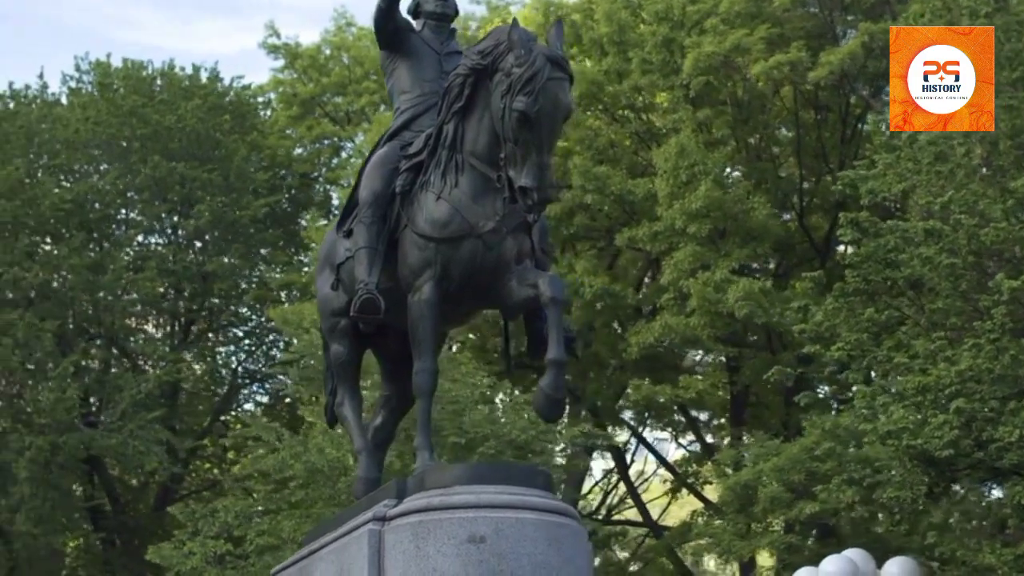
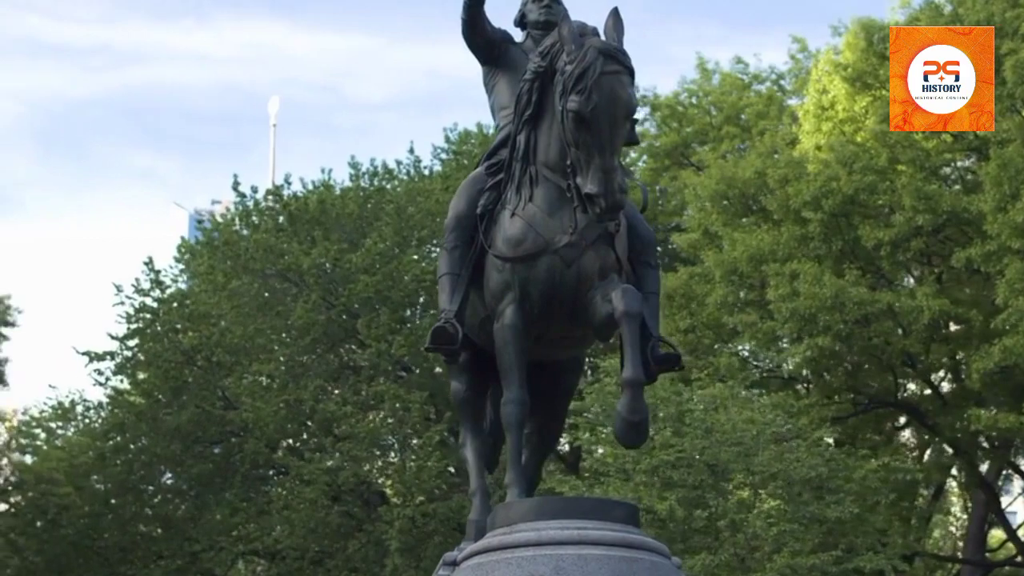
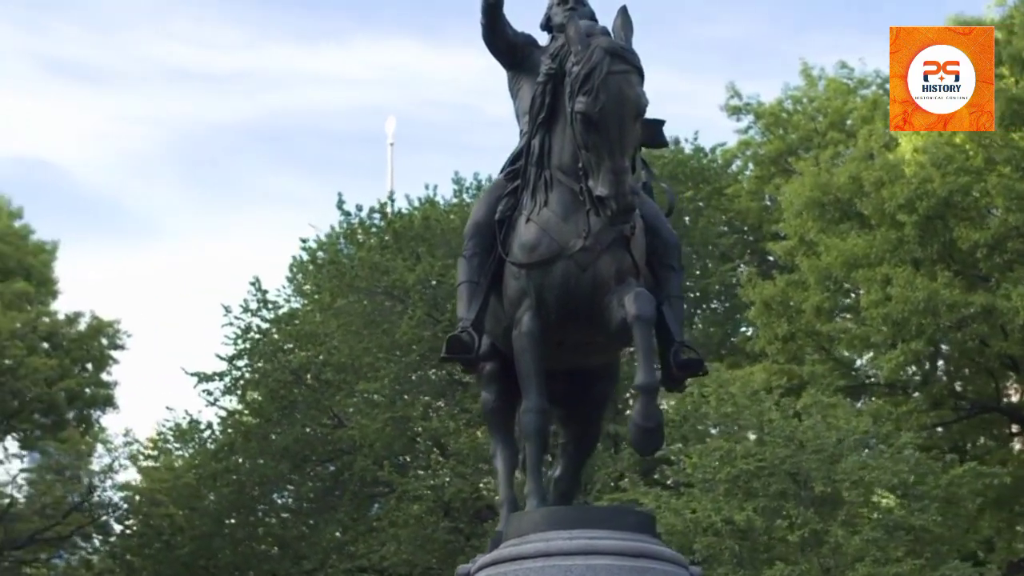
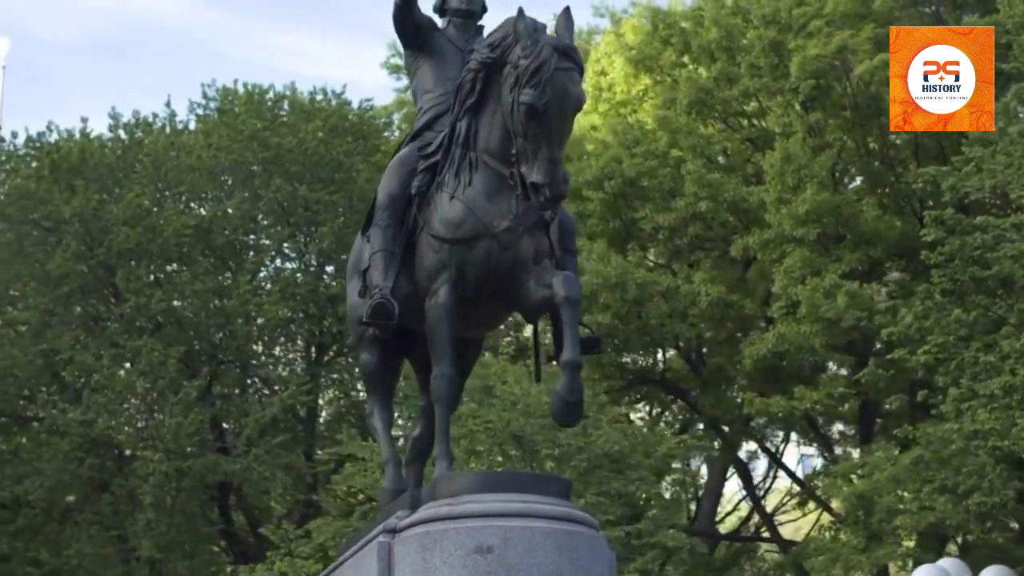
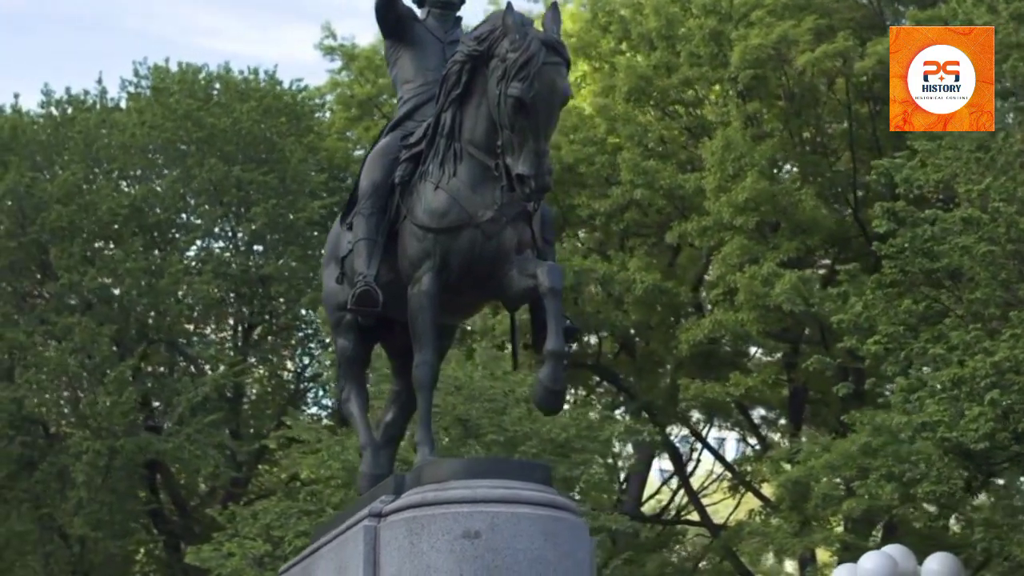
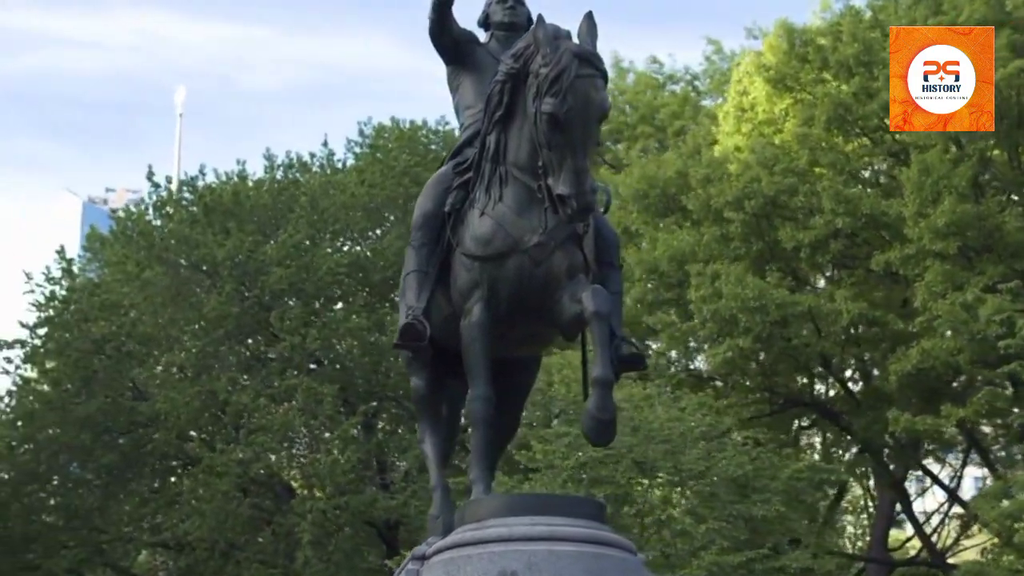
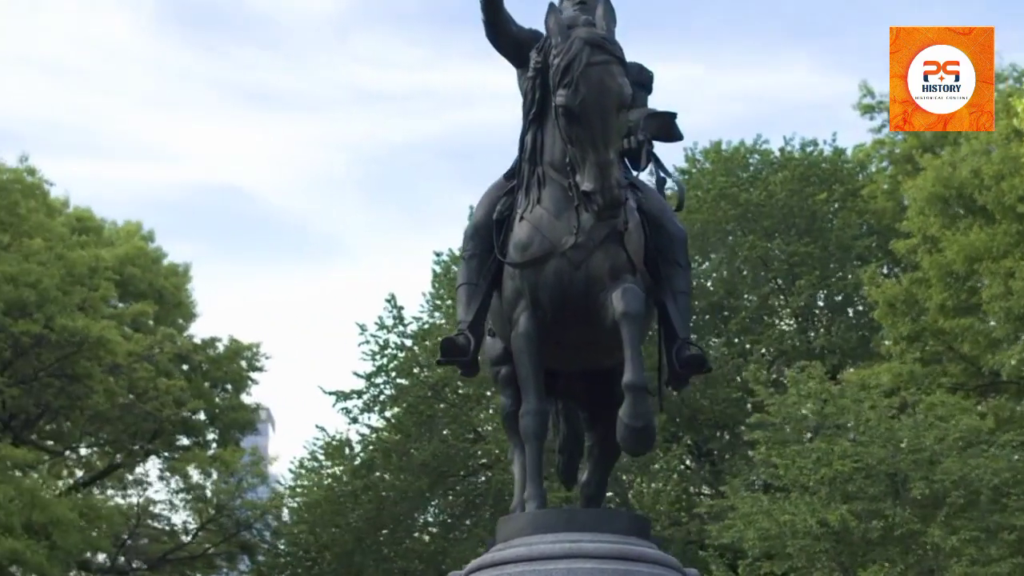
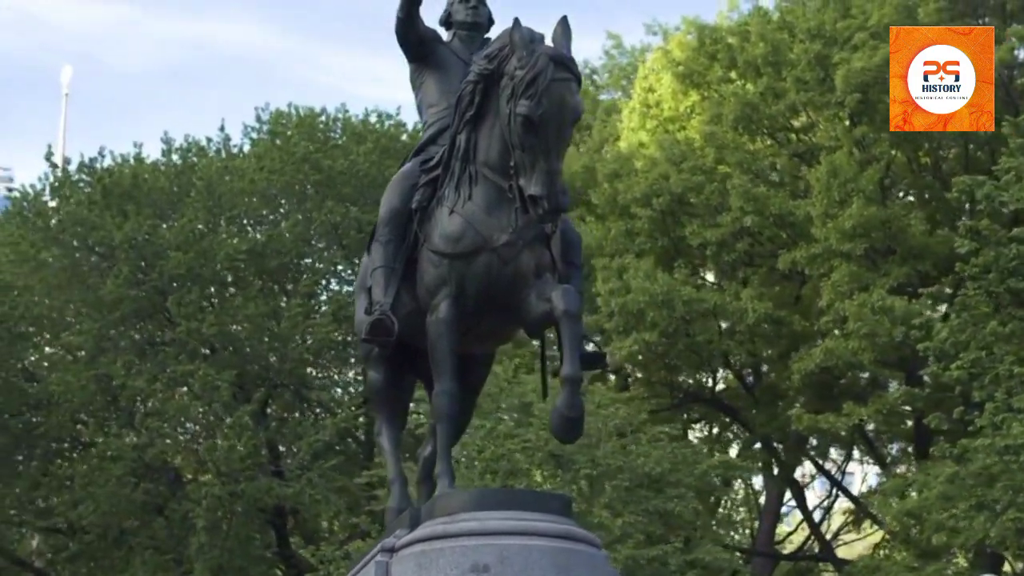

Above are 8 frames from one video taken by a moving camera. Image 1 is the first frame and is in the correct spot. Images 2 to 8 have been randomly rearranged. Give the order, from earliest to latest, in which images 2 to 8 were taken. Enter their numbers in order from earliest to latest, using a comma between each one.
5, 4, 8, 6, 2, 3, 7
